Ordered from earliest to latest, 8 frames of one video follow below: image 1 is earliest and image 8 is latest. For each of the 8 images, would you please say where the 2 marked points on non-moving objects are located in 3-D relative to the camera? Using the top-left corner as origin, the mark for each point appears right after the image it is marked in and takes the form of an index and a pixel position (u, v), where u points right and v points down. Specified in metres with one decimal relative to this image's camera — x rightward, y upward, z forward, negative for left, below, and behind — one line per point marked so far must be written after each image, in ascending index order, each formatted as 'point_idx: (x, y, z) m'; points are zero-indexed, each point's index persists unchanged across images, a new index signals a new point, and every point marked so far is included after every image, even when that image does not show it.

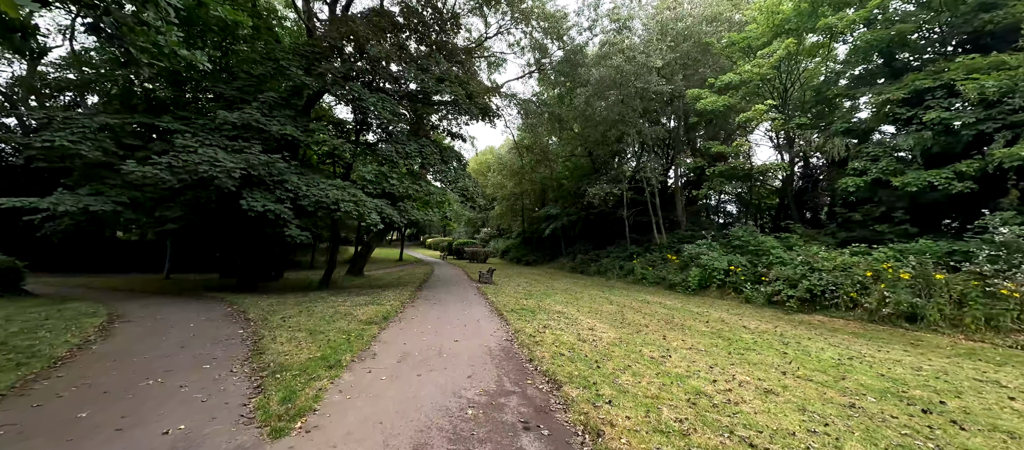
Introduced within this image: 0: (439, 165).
0: (-2.7, +2.3, +13.1) m
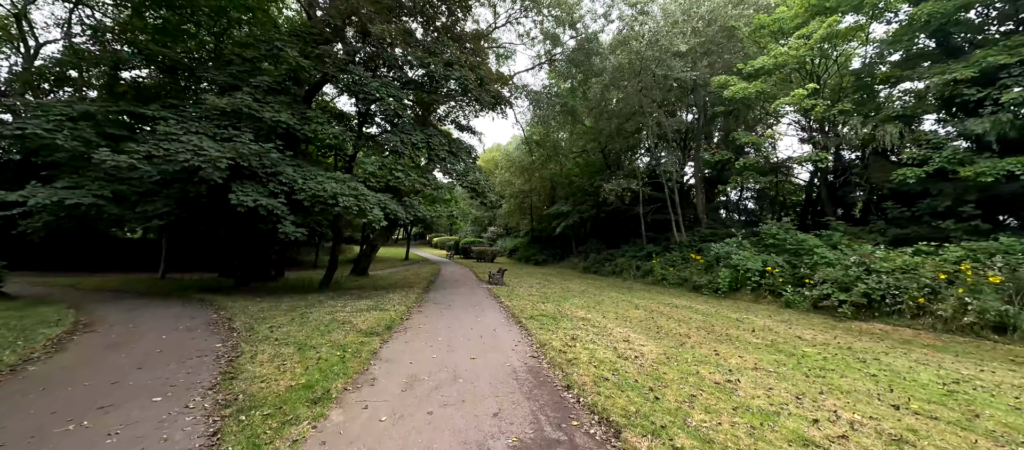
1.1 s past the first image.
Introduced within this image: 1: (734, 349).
0: (-2.3, +2.4, +12.2) m
1: (+3.7, -2.0, +5.8) m
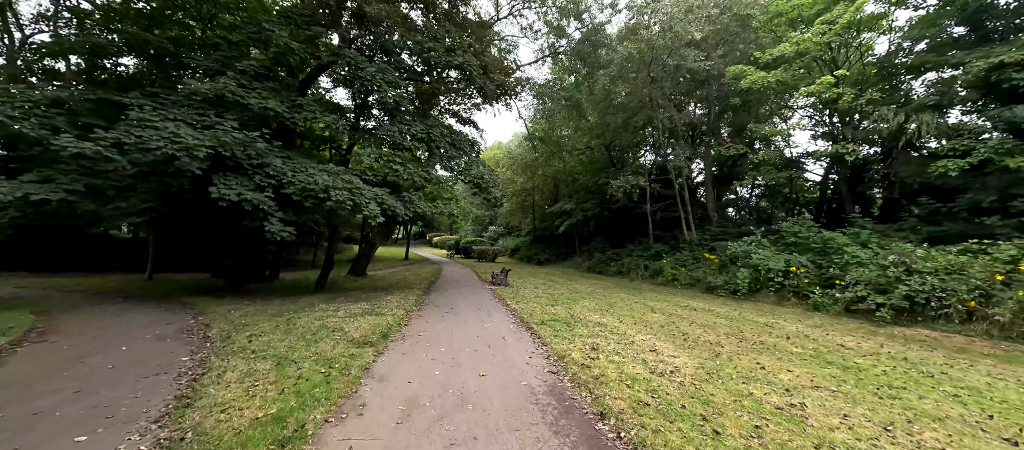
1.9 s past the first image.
0: (-2.1, +2.4, +11.4) m
1: (+3.8, -2.0, +5.1) m
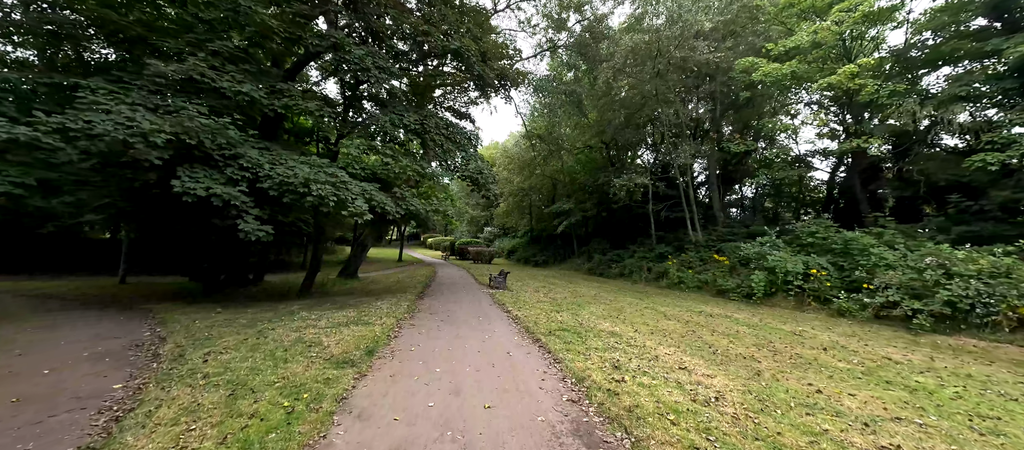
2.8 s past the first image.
0: (-2.1, +2.5, +10.7) m
1: (+3.9, -1.9, +4.4) m
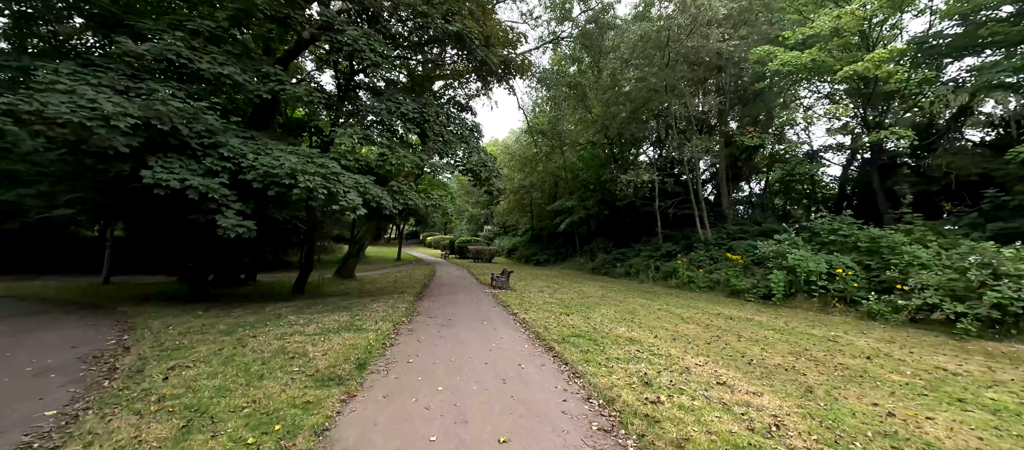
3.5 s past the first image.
0: (-1.9, +2.6, +10.0) m
1: (+4.1, -1.9, +3.8) m
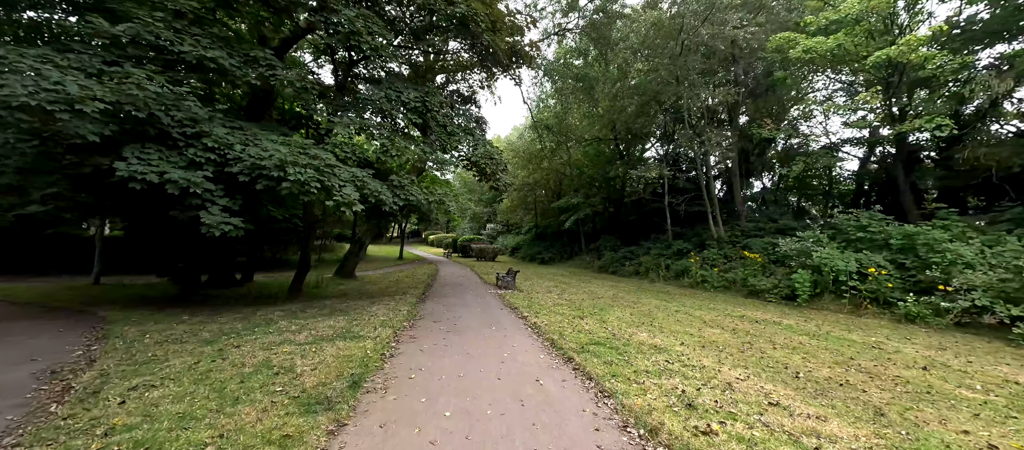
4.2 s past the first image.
0: (-1.7, +2.6, +9.5) m
1: (+4.3, -1.8, +3.2) m
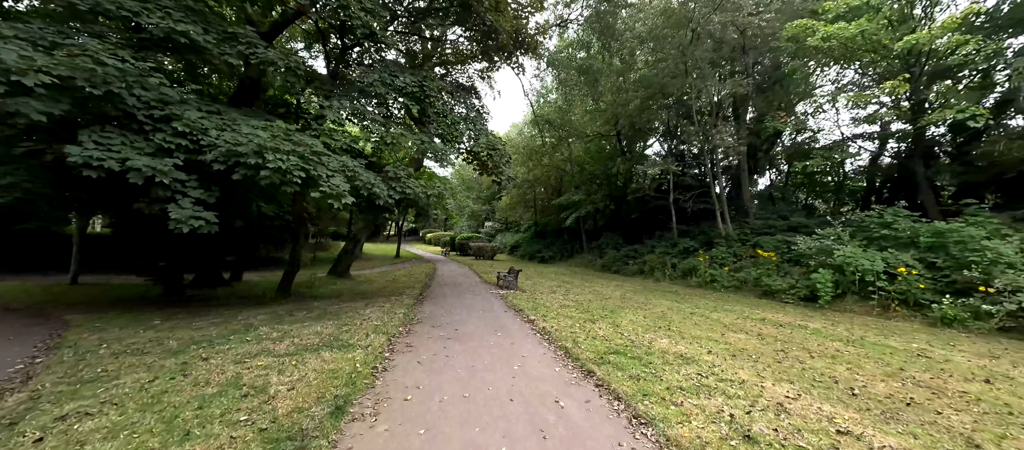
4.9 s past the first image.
0: (-1.6, +2.7, +8.8) m
1: (+4.4, -1.7, +2.6) m
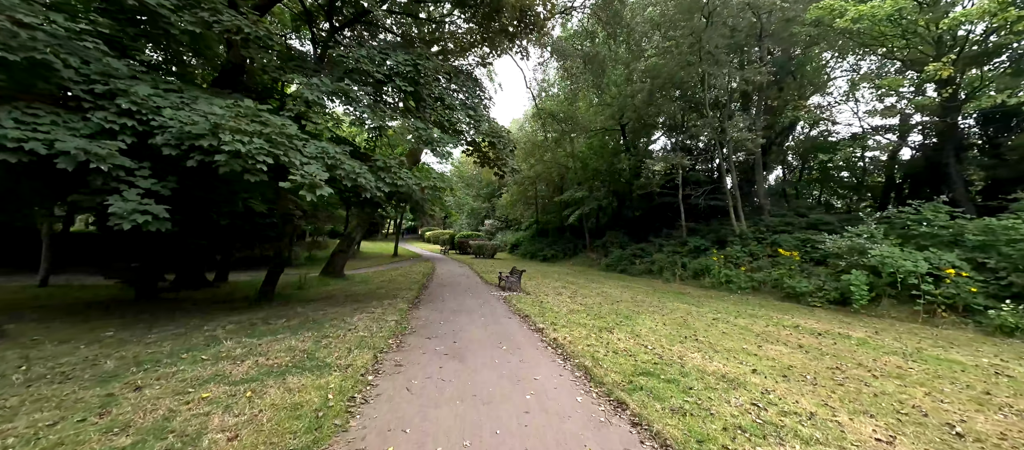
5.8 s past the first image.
0: (-1.5, +2.8, +8.0) m
1: (+4.5, -1.7, +1.8) m
